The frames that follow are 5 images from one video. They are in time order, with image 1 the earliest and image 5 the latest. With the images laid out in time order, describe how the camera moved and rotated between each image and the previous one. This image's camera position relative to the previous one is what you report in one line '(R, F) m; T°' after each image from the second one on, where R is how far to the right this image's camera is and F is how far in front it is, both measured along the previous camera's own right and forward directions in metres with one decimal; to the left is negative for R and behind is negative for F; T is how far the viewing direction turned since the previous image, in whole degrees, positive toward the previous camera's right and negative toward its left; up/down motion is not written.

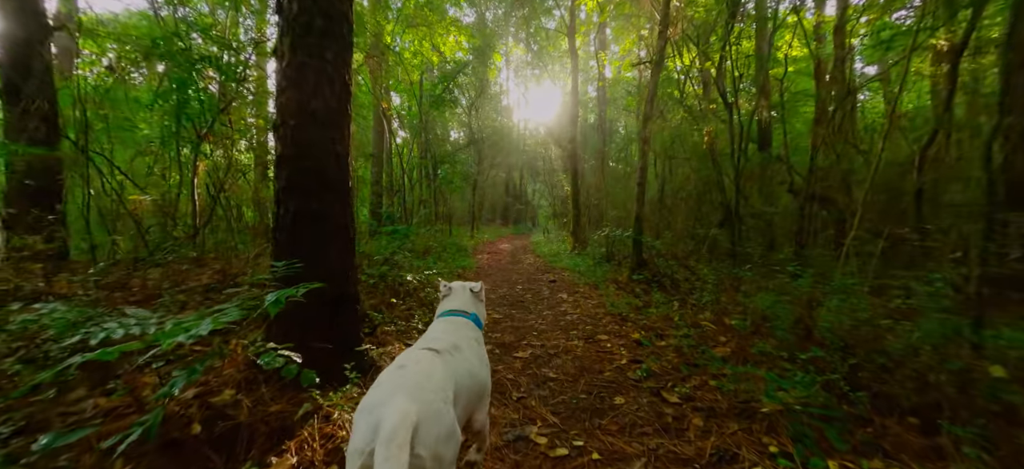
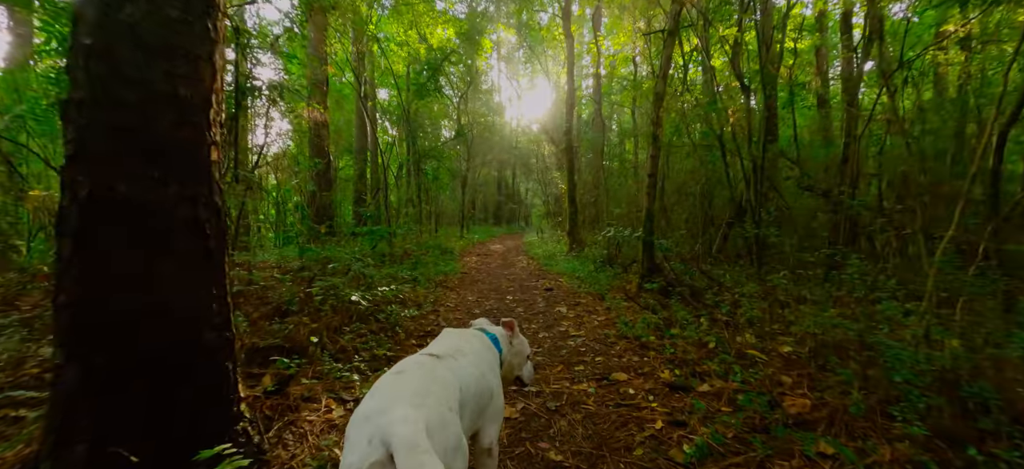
(+0.1, +1.2) m; +1°
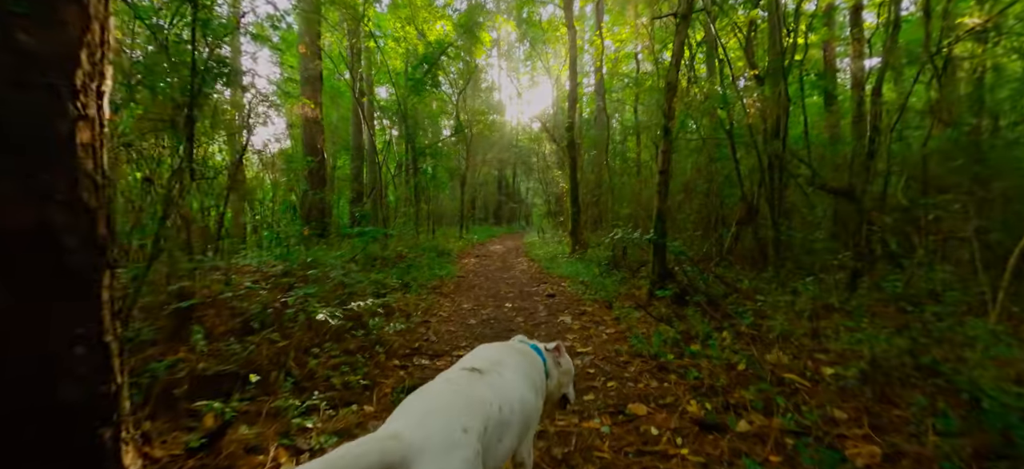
(0.0, +0.5) m; 0°
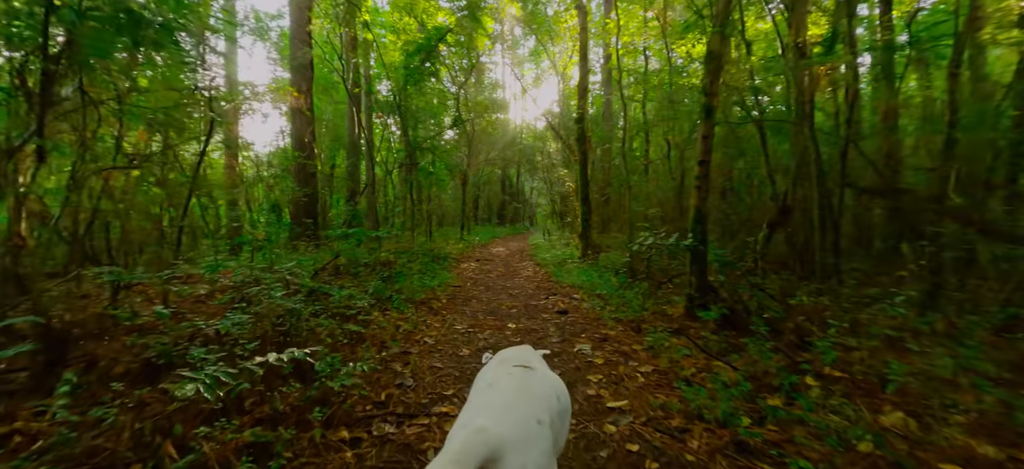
(0.0, +1.1) m; -1°
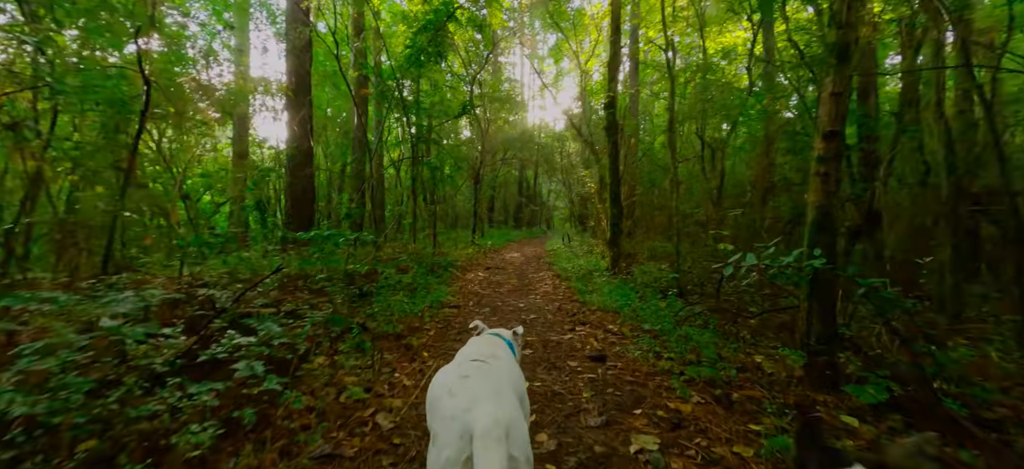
(0.0, +1.6) m; -2°
